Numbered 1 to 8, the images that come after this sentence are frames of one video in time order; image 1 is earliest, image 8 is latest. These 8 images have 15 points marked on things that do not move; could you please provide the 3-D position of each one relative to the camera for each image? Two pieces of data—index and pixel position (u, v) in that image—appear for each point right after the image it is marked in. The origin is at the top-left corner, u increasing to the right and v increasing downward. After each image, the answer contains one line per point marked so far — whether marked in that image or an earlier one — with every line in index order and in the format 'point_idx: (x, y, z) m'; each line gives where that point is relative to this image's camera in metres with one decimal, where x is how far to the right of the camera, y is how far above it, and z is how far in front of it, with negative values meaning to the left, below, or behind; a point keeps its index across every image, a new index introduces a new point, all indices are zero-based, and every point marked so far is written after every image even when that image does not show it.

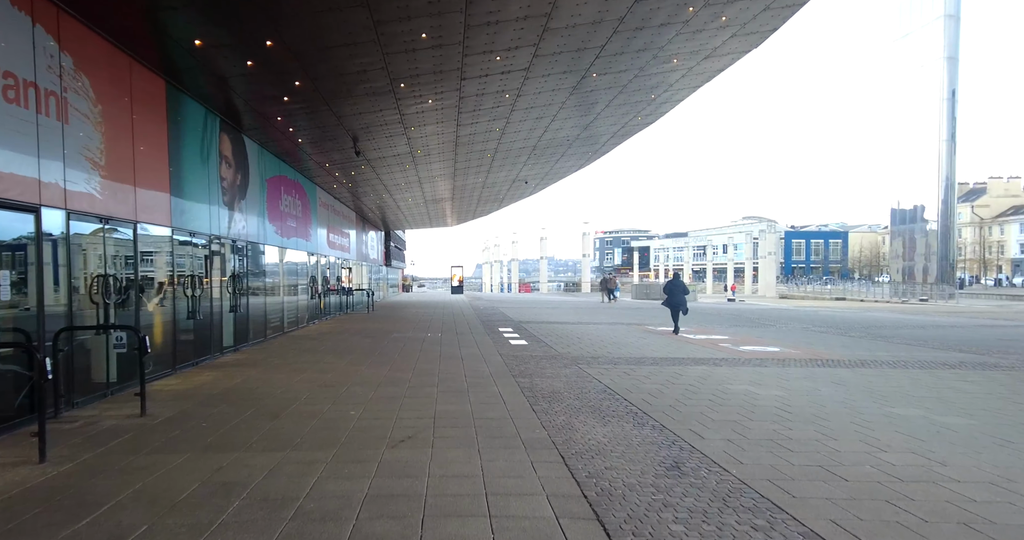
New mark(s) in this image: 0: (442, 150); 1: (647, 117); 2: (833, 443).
0: (-1.9, +3.4, +18.5) m
1: (+3.7, +4.3, +18.5) m
2: (+2.8, -1.5, +5.8) m
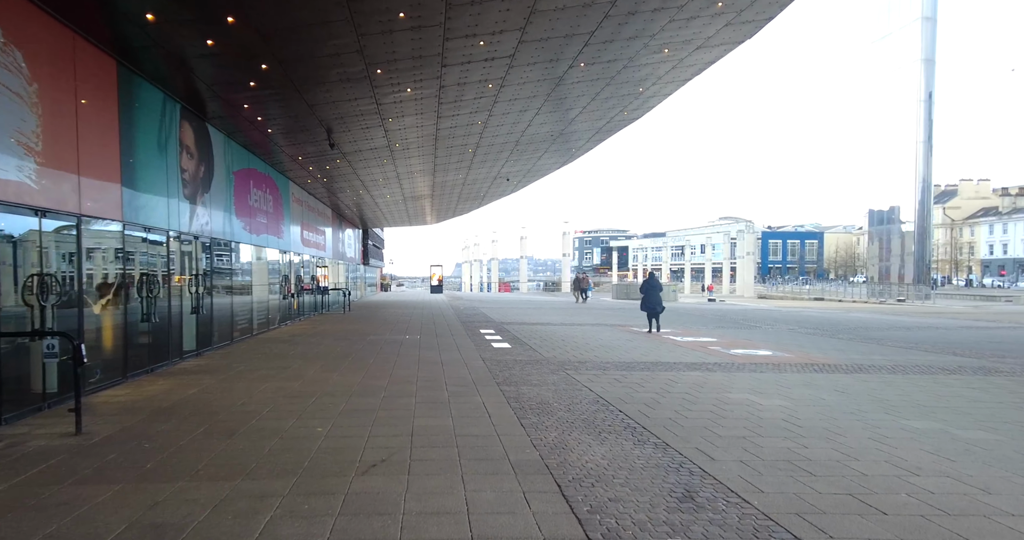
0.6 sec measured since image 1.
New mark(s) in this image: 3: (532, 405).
0: (-2.4, +3.4, +17.7) m
1: (+3.2, +4.3, +17.9) m
2: (+2.7, -1.5, +5.2) m
3: (+0.2, -1.5, +7.5) m
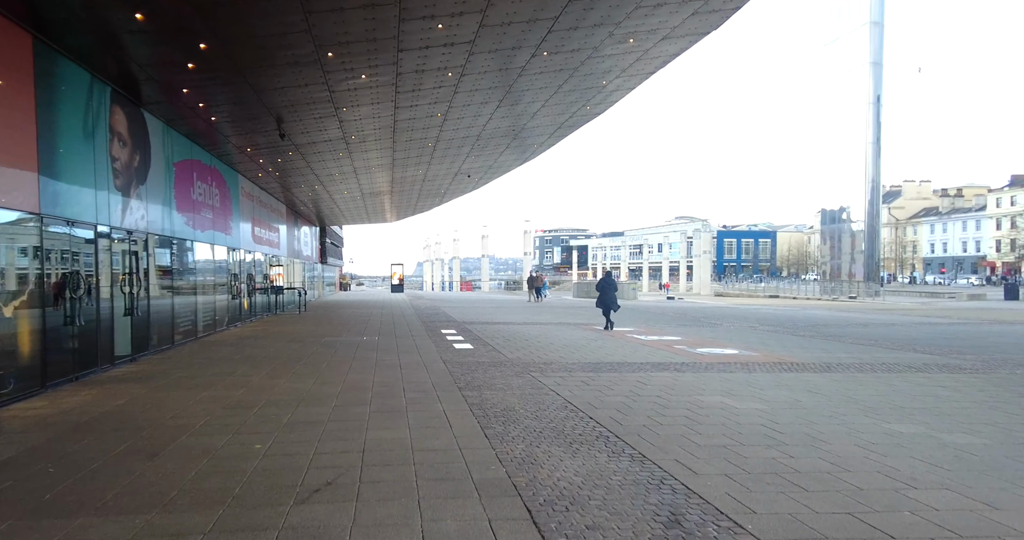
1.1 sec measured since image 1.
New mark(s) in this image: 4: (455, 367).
0: (-3.4, +3.4, +17.0) m
1: (+2.2, +4.3, +17.5) m
2: (+2.5, -1.5, +4.8) m
3: (-0.2, -1.5, +7.0) m
4: (-0.9, -1.6, +10.6) m
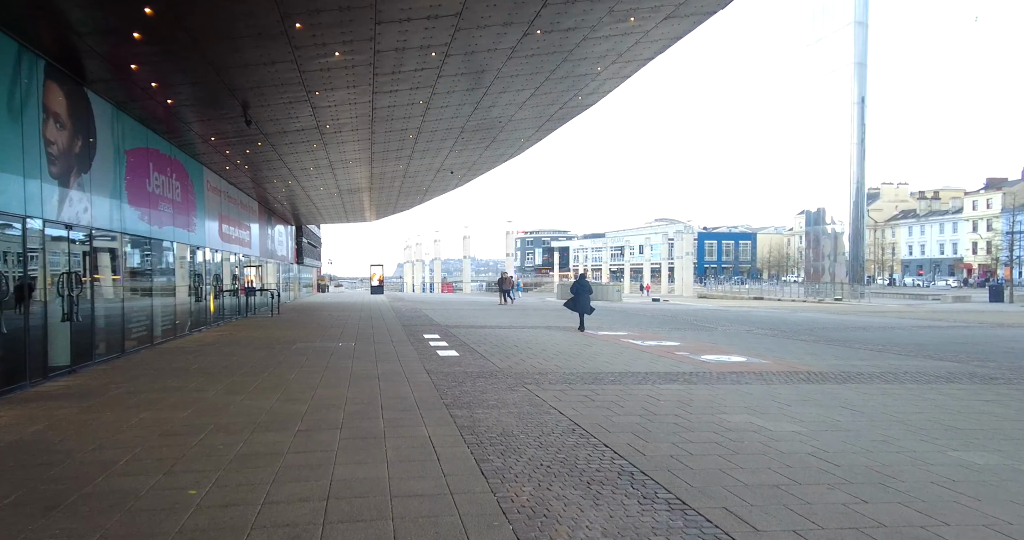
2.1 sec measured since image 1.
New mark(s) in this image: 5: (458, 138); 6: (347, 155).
0: (-3.7, +3.4, +15.8) m
1: (+1.9, +4.3, +16.5) m
2: (+2.5, -1.5, +3.8) m
3: (-0.2, -1.5, +5.9) m
4: (-1.0, -1.5, +9.4) m
5: (-1.6, +3.8, +19.2) m
6: (-4.8, +3.3, +19.1) m
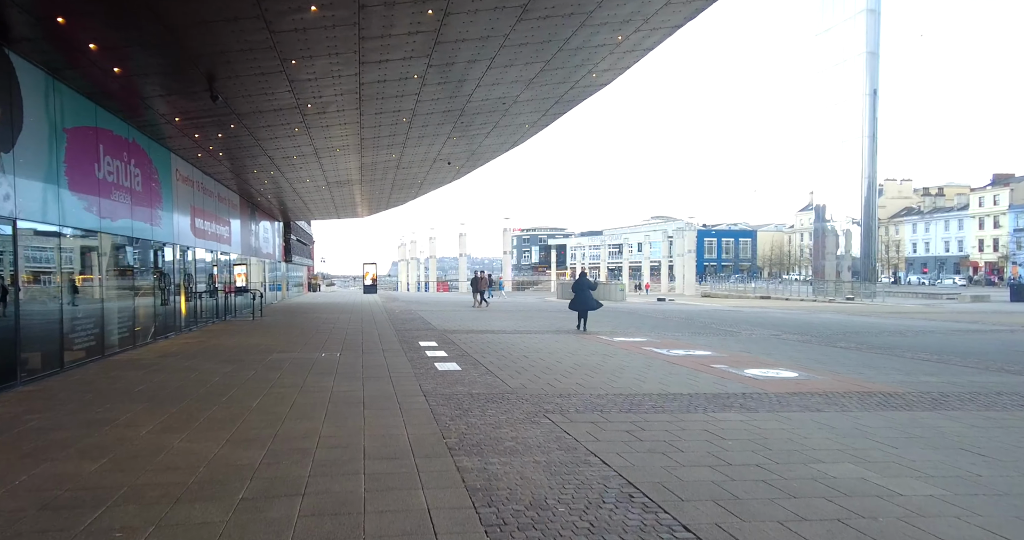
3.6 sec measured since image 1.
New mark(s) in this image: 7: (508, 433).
0: (-3.6, +3.4, +13.9) m
1: (+2.0, +4.3, +14.7) m
2: (+2.7, -1.5, +2.0) m
3: (0.0, -1.5, +4.1) m
4: (-0.9, -1.6, +7.6) m
5: (-1.5, +3.9, +17.4) m
6: (-4.7, +3.4, +17.3) m
7: (0.0, -1.5, +6.2) m
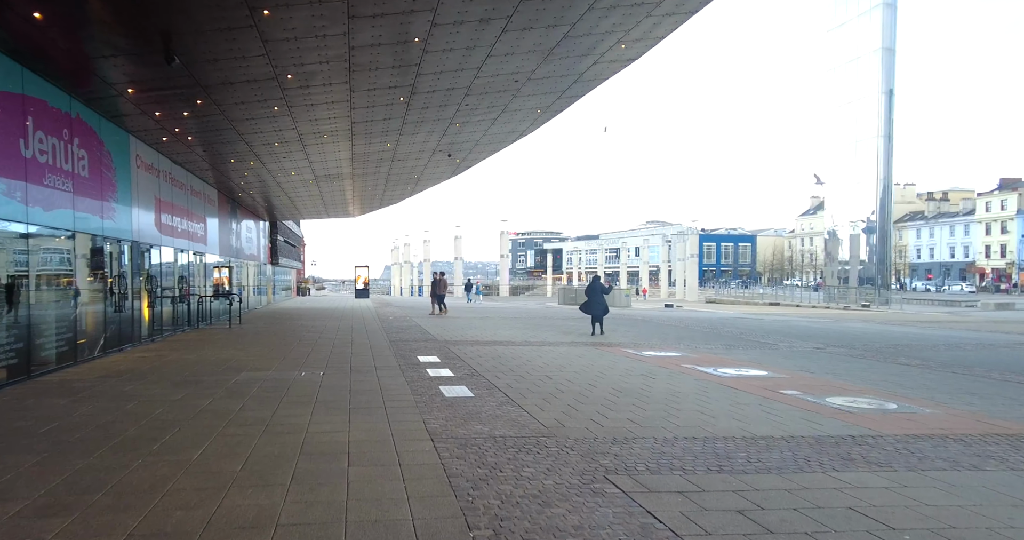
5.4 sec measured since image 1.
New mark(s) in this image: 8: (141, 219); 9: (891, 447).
0: (-3.3, +3.4, +11.8) m
1: (+2.3, +4.3, +12.7) m
2: (+3.1, -1.5, -0.1) m
3: (+0.4, -1.5, +2.0) m
4: (-0.5, -1.6, +5.5) m
5: (-1.2, +3.8, +15.3) m
6: (-4.4, +3.3, +15.2) m
7: (+0.3, -1.5, +4.1) m
8: (-8.0, +1.1, +14.4) m
9: (+3.4, -1.6, +6.1) m
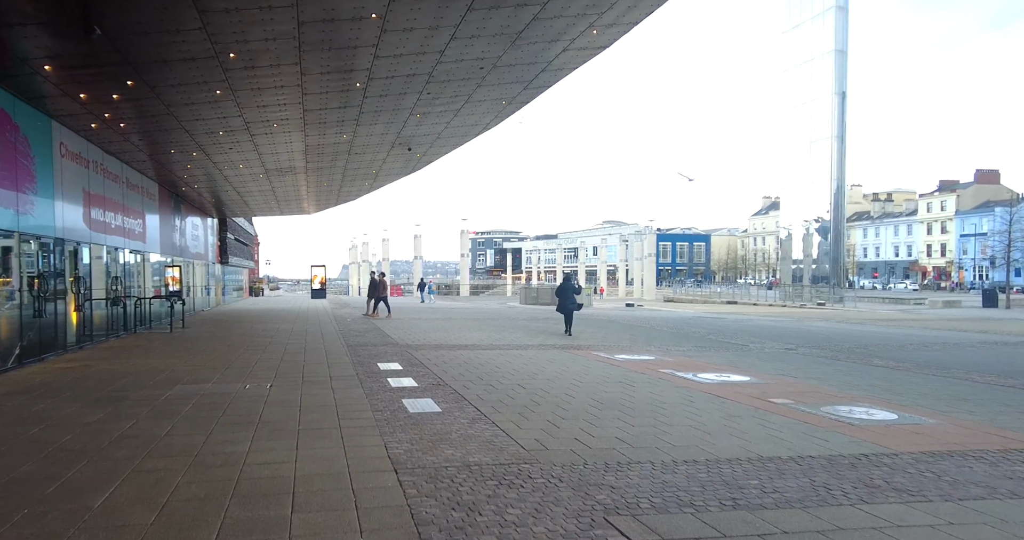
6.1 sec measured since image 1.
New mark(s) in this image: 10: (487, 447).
0: (-3.8, +3.4, +10.7) m
1: (+1.7, +4.3, +11.9) m
2: (+3.4, -1.5, -0.7) m
3: (+0.5, -1.5, +1.2) m
4: (-0.7, -1.6, +4.7) m
5: (-2.0, +3.8, +14.3) m
6: (-5.2, +3.3, +14.0) m
7: (+0.3, -1.5, +3.3) m
8: (-8.7, +1.1, +13.0) m
9: (+3.3, -1.6, +5.4) m
10: (-0.2, -1.6, +5.9) m
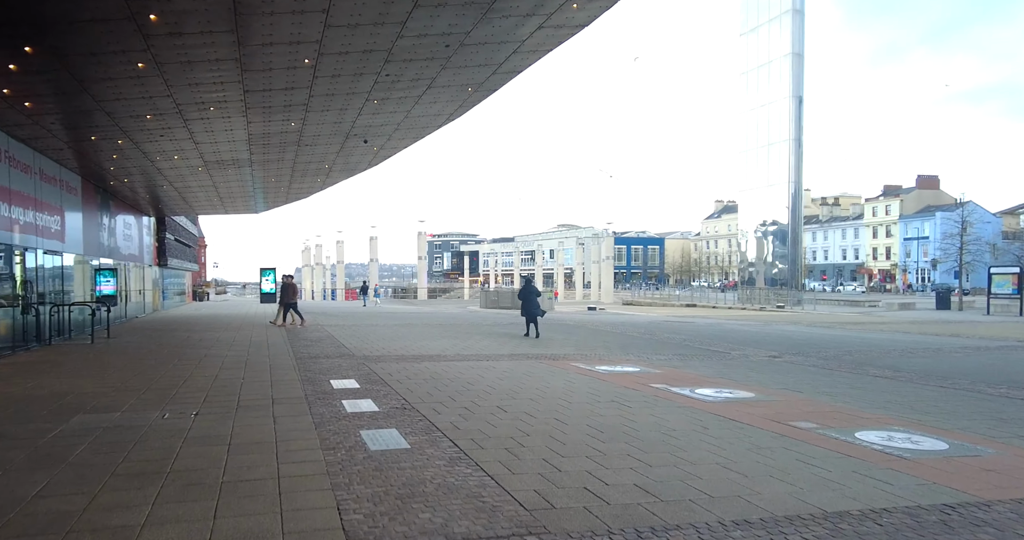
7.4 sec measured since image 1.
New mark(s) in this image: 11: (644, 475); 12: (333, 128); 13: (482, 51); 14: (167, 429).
0: (-4.2, +3.4, +9.1) m
1: (+1.2, +4.2, +10.7) m
2: (+3.8, -1.5, -1.8) m
3: (+0.8, -1.5, -0.2) m
4: (-0.6, -1.6, +3.2) m
5: (-2.6, +3.7, +12.8) m
6: (-5.8, +3.3, +12.3) m
7: (+0.4, -1.6, +1.9) m
8: (-9.2, +1.0, +11.0) m
9: (+3.2, -1.6, +4.3) m
10: (-0.3, -1.6, +4.5) m
11: (+1.0, -1.6, +5.2) m
12: (-4.5, +3.5, +16.6) m
13: (-0.5, +4.0, +12.2) m
14: (-3.5, -1.6, +6.6) m
